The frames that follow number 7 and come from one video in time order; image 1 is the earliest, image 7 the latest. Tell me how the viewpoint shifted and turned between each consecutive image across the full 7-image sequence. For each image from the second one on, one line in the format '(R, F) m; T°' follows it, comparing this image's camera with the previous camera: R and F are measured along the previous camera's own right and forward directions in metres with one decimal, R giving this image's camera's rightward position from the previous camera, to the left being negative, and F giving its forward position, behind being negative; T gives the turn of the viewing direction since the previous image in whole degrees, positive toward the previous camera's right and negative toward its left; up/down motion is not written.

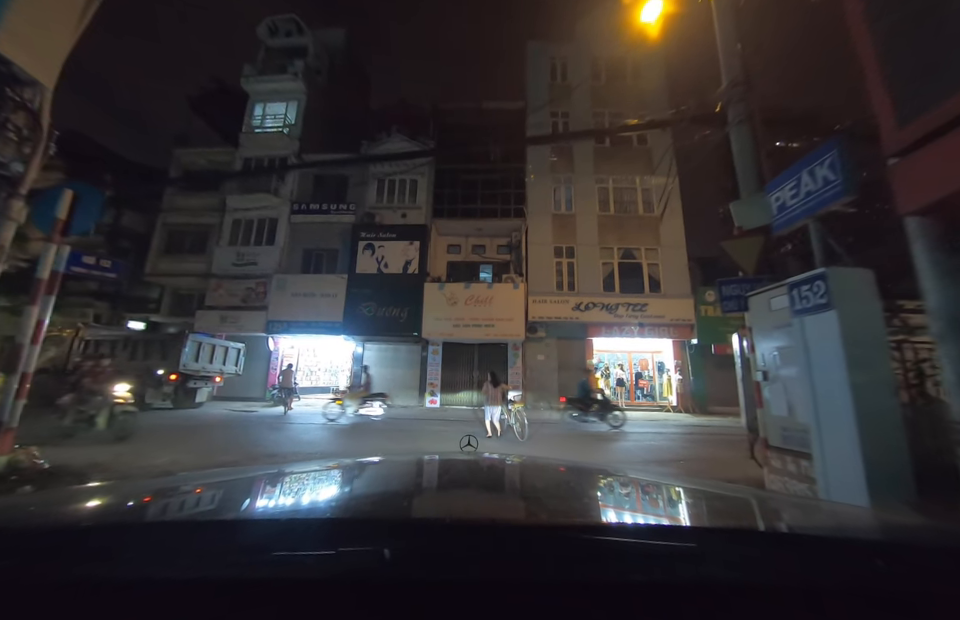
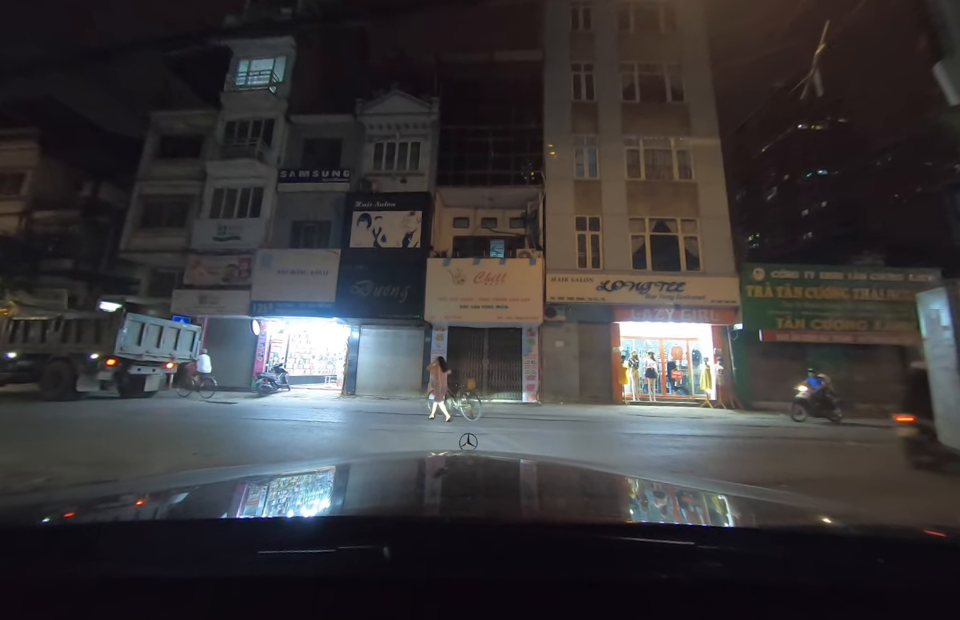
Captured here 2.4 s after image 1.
(-0.1, +1.3) m; -1°
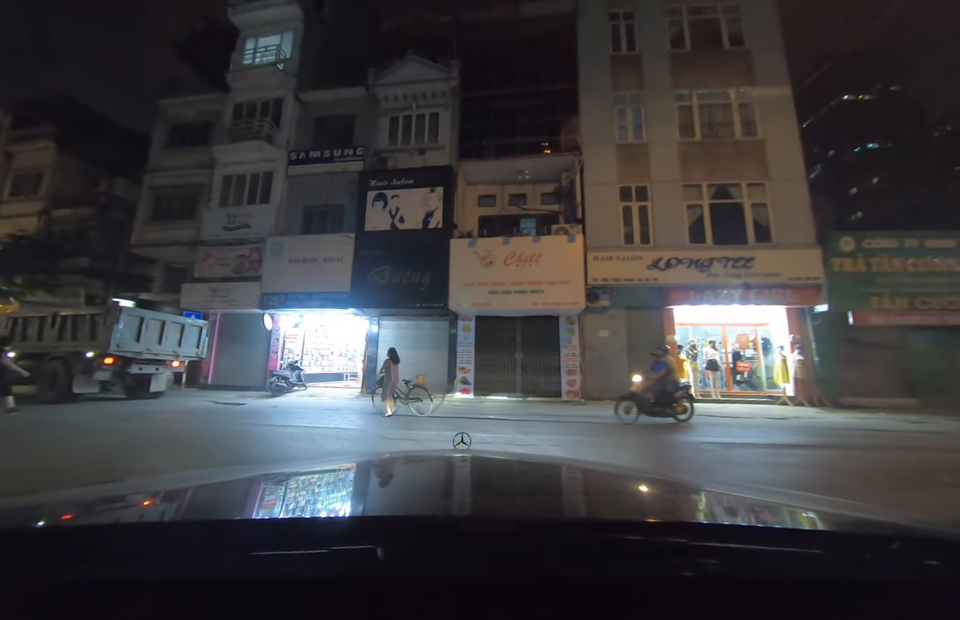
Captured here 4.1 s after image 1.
(-0.2, +1.1) m; -4°
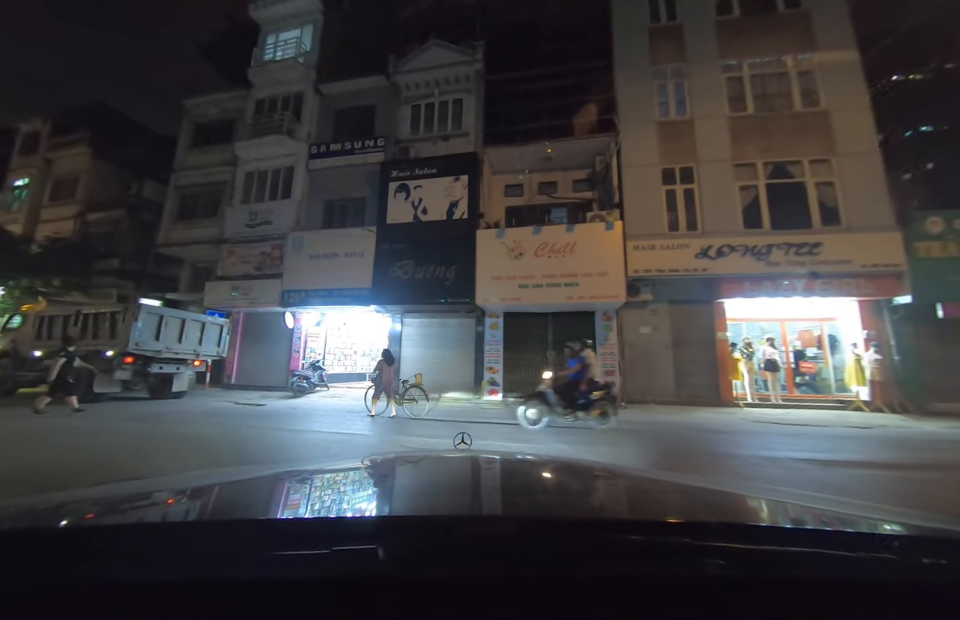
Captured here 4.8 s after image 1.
(-0.1, +0.5) m; -4°
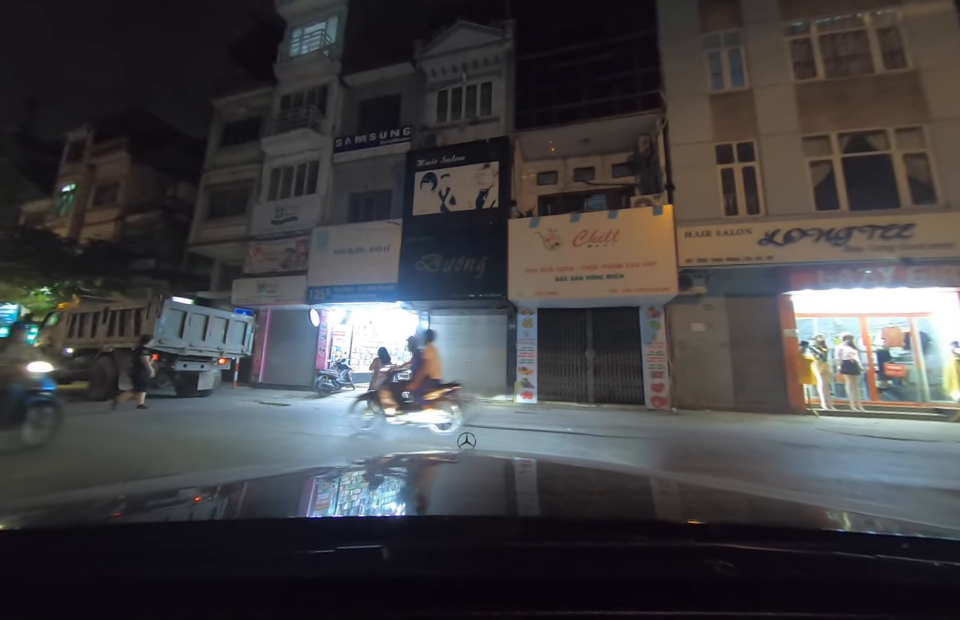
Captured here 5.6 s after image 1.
(-0.1, +0.5) m; -4°
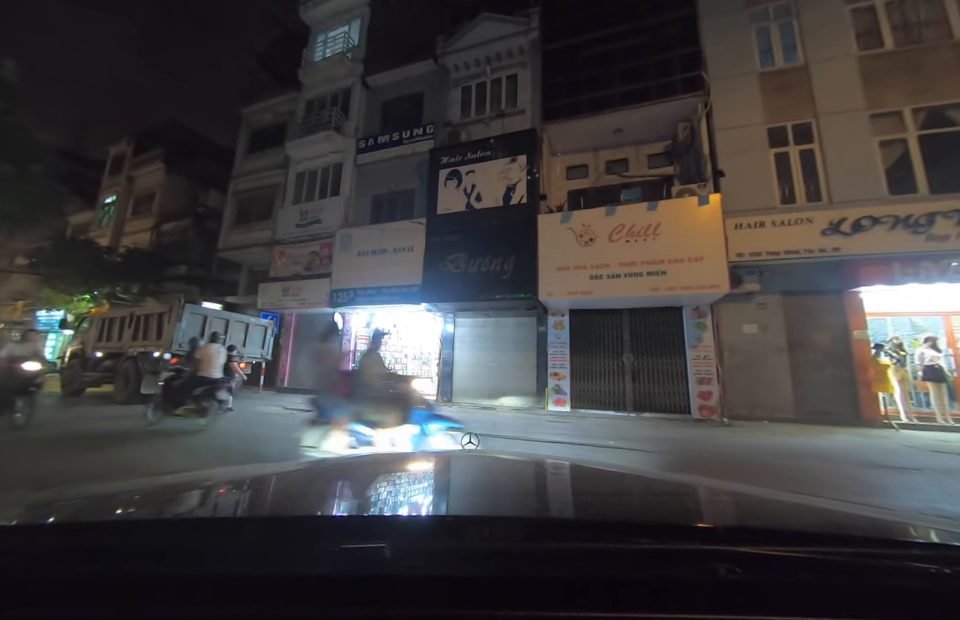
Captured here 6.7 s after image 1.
(-0.1, +0.4) m; -4°
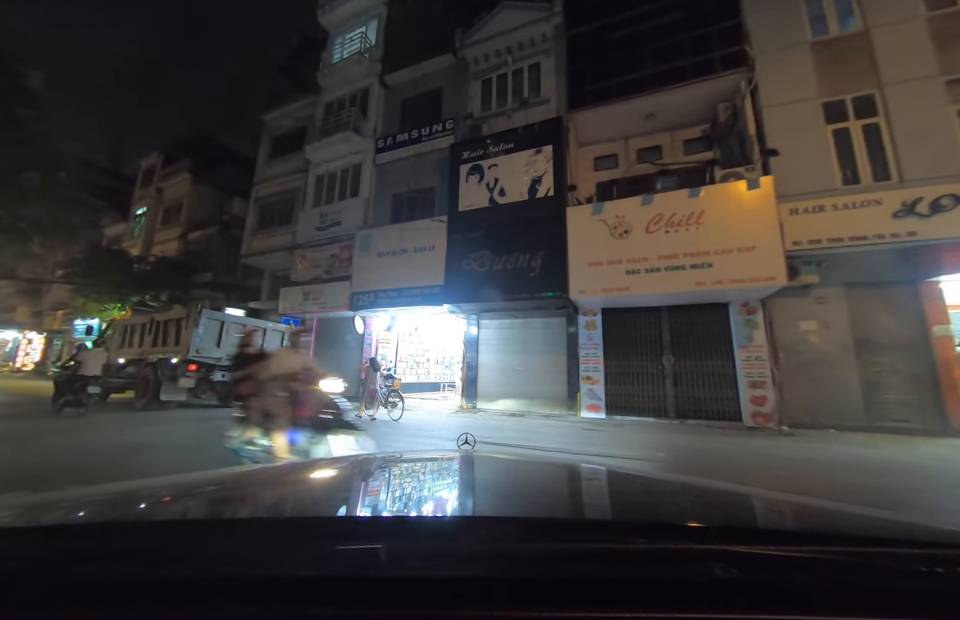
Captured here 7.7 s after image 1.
(-0.1, +0.4) m; -3°
